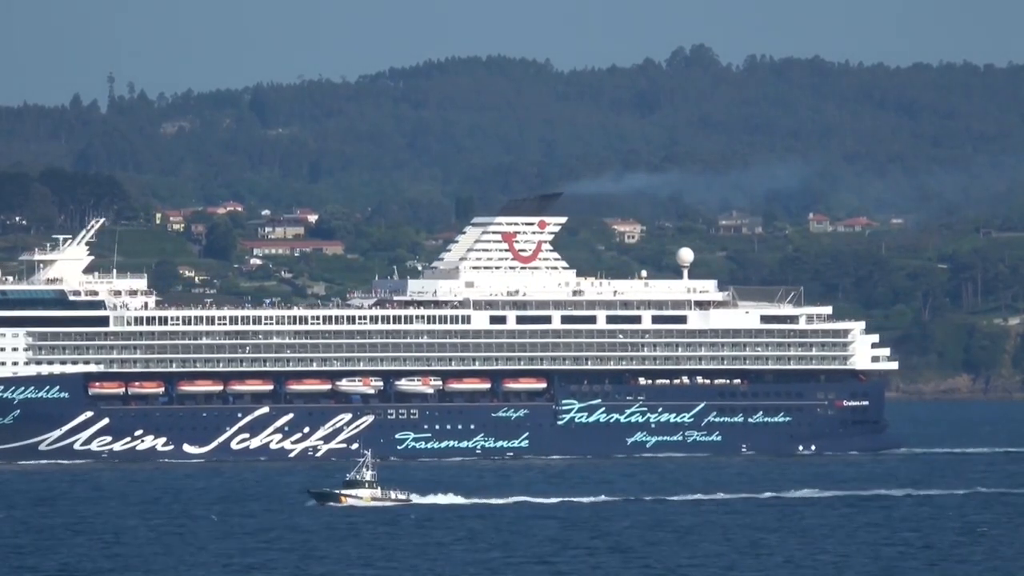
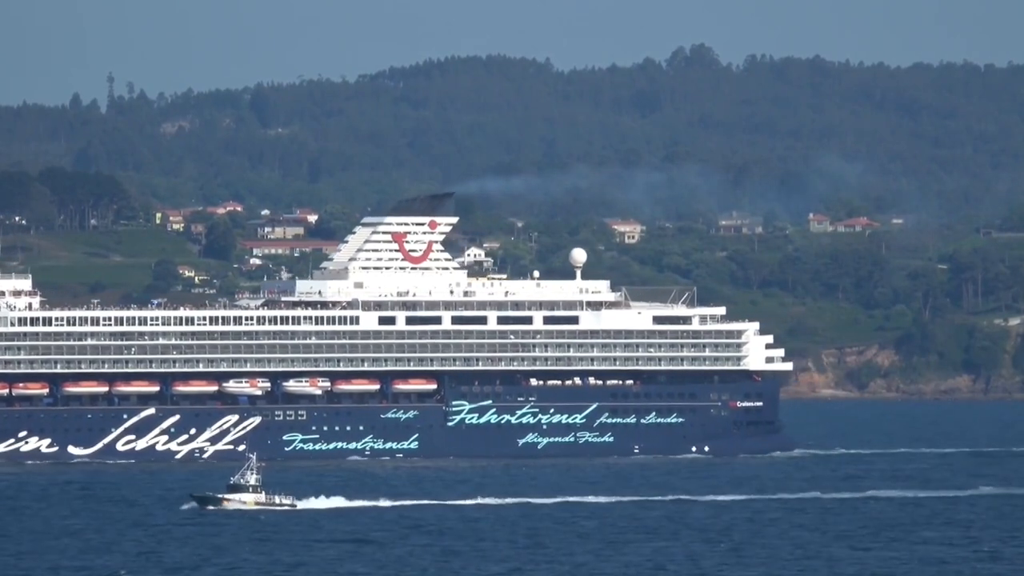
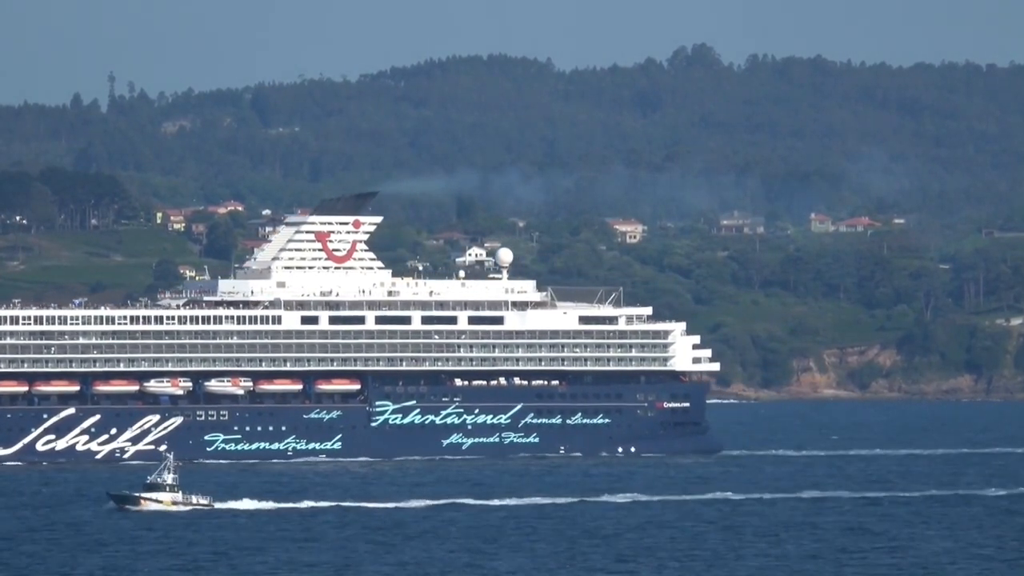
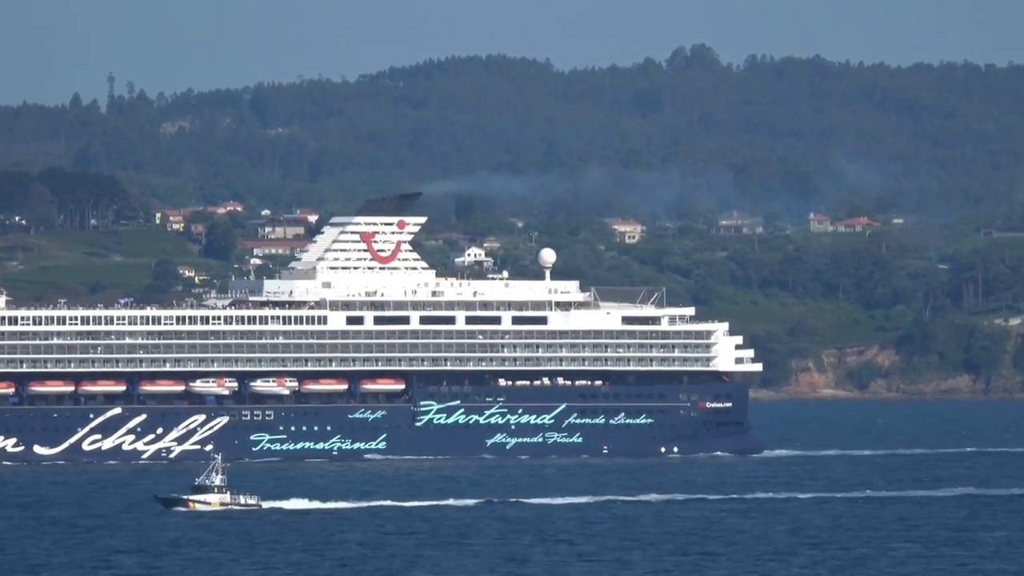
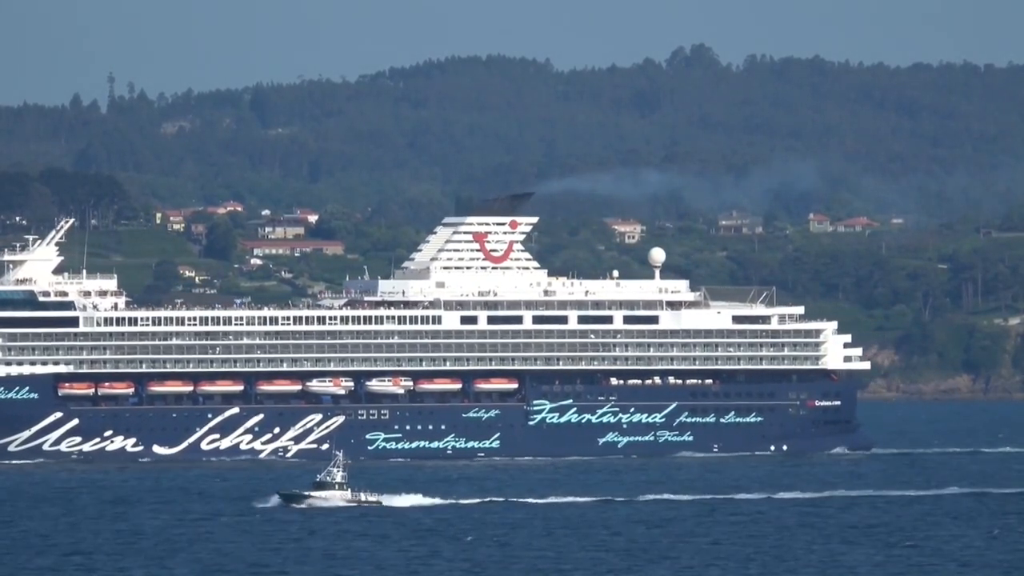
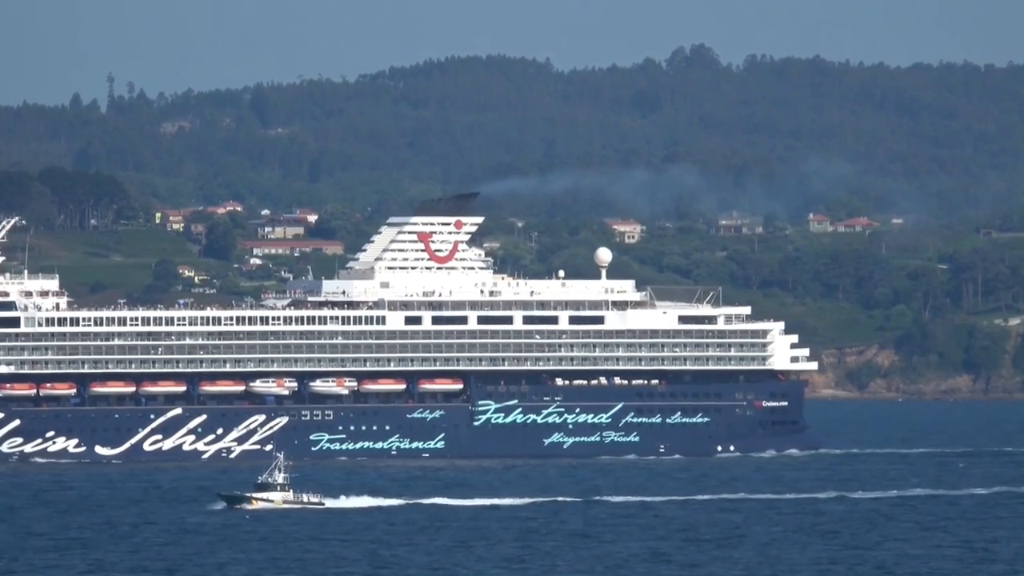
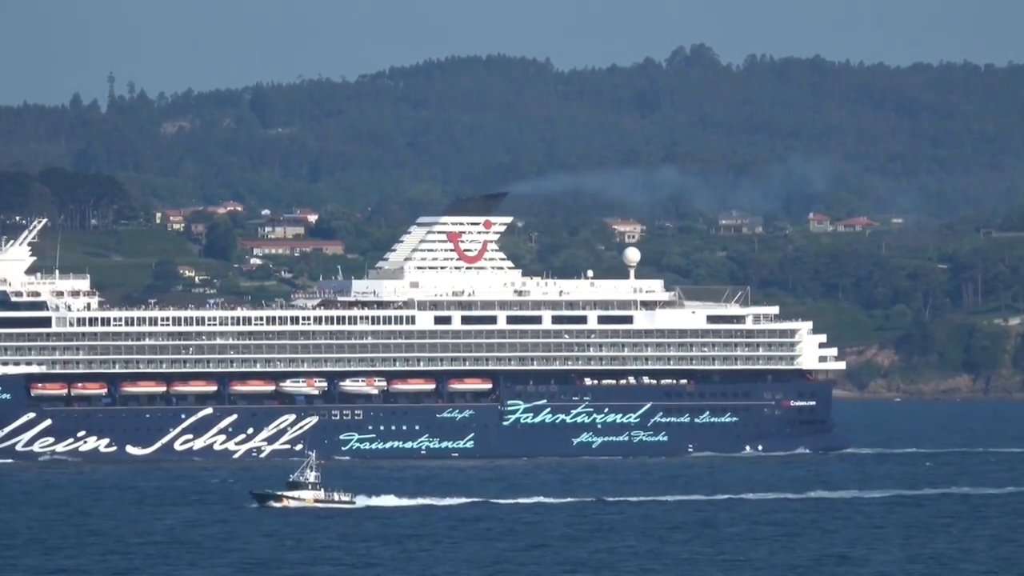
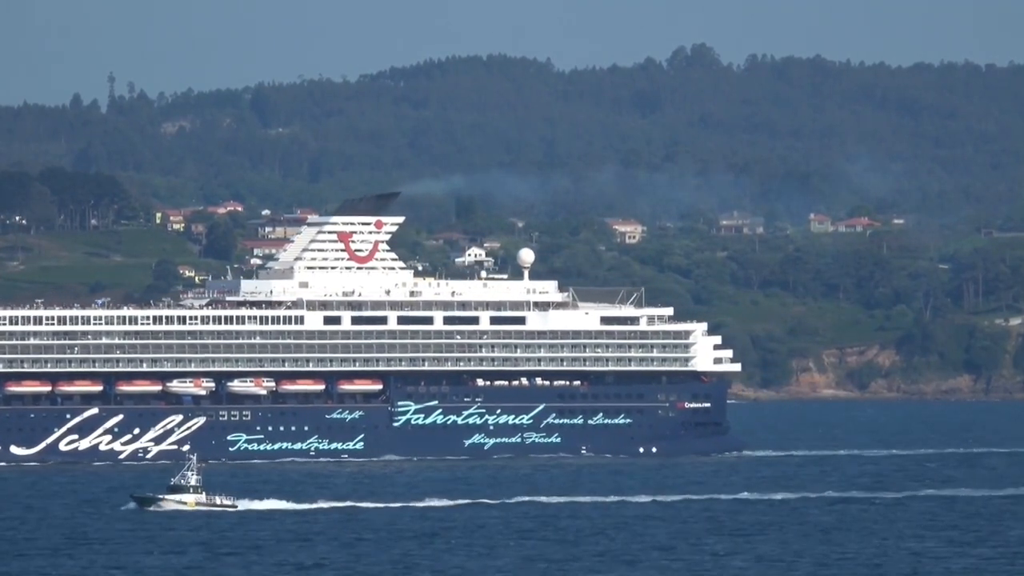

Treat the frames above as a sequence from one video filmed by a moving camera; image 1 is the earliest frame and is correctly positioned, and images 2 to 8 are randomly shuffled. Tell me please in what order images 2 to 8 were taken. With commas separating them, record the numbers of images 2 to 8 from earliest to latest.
5, 7, 6, 2, 4, 8, 3
